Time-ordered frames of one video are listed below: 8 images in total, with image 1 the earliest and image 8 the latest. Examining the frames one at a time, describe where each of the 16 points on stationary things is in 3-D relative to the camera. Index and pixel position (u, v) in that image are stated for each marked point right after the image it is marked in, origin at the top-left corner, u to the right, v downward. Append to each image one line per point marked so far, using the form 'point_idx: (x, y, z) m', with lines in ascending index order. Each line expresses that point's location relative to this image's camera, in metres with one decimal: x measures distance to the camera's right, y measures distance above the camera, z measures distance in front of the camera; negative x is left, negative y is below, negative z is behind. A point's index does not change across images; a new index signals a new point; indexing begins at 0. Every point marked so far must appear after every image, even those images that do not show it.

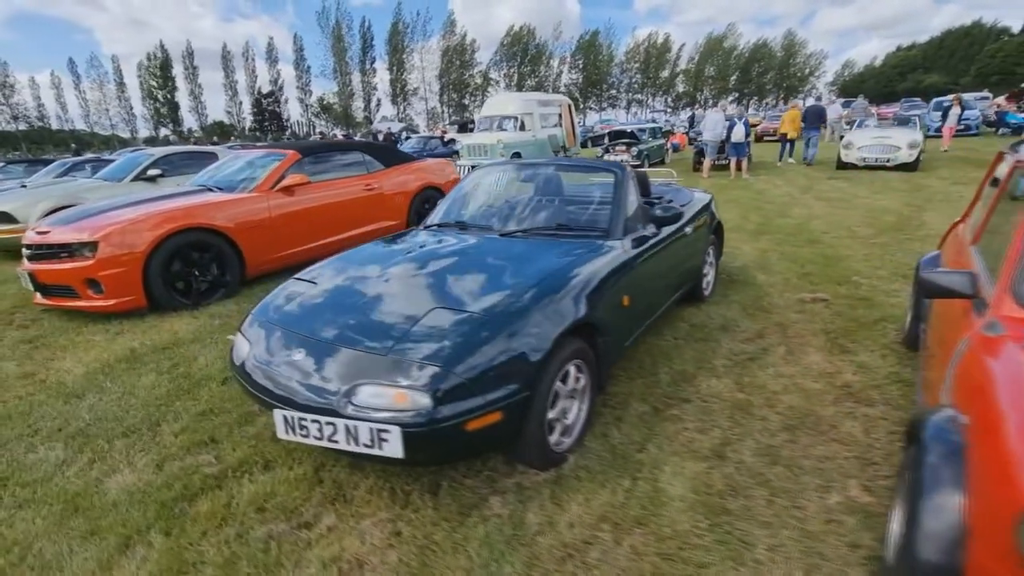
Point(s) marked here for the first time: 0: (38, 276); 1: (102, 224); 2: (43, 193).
0: (-3.9, +0.1, +4.2) m
1: (-3.4, +0.5, +4.2) m
2: (-6.4, +1.3, +7.0) m
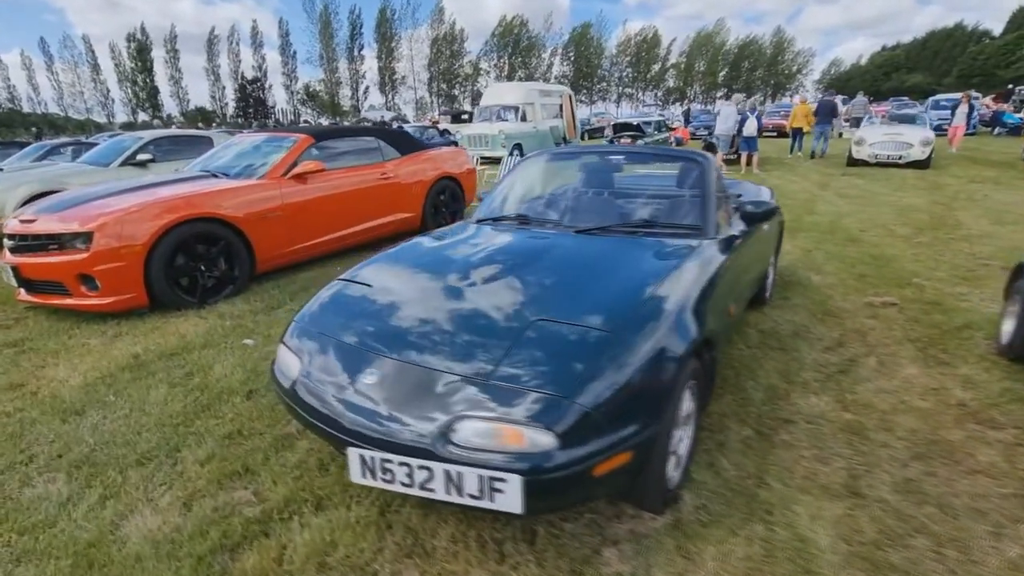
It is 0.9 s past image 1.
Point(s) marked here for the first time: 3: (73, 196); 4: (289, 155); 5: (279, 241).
0: (-3.6, +0.1, +3.7) m
1: (-3.1, +0.6, +3.7) m
2: (-6.2, +1.4, +6.4) m
3: (-3.7, +0.8, +4.3) m
4: (-2.2, +1.3, +4.9) m
5: (-2.1, +0.4, +4.6) m
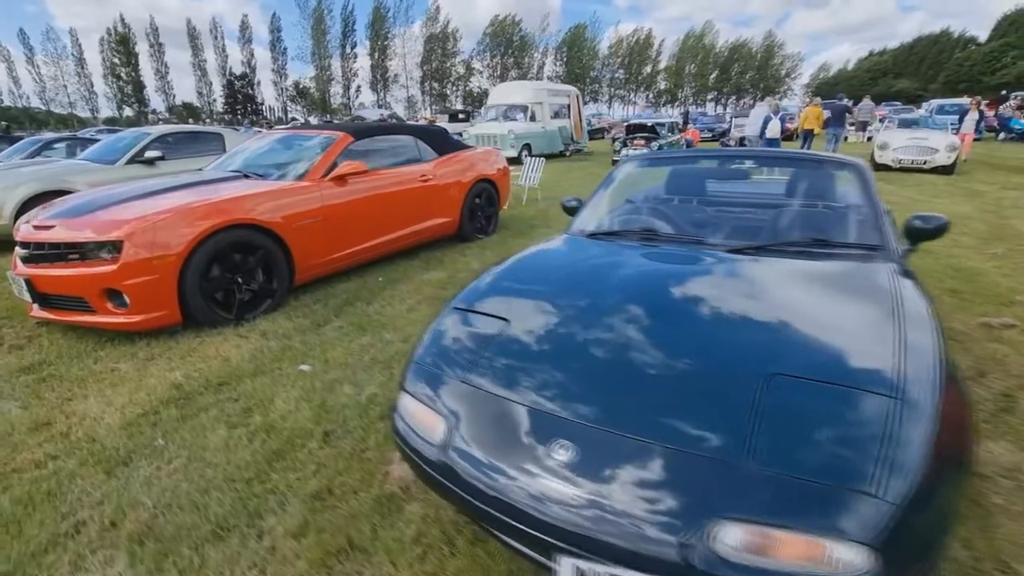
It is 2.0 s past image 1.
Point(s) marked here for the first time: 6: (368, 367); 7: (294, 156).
0: (-3.0, 0.0, +3.2) m
1: (-2.5, +0.5, +3.3) m
2: (-5.7, +1.3, +5.9) m
3: (-3.2, +0.7, +3.8) m
4: (-1.7, +1.2, +4.5) m
5: (-1.6, +0.3, +4.2) m
6: (-0.8, -0.5, +2.9) m
7: (-1.9, +1.2, +4.5) m
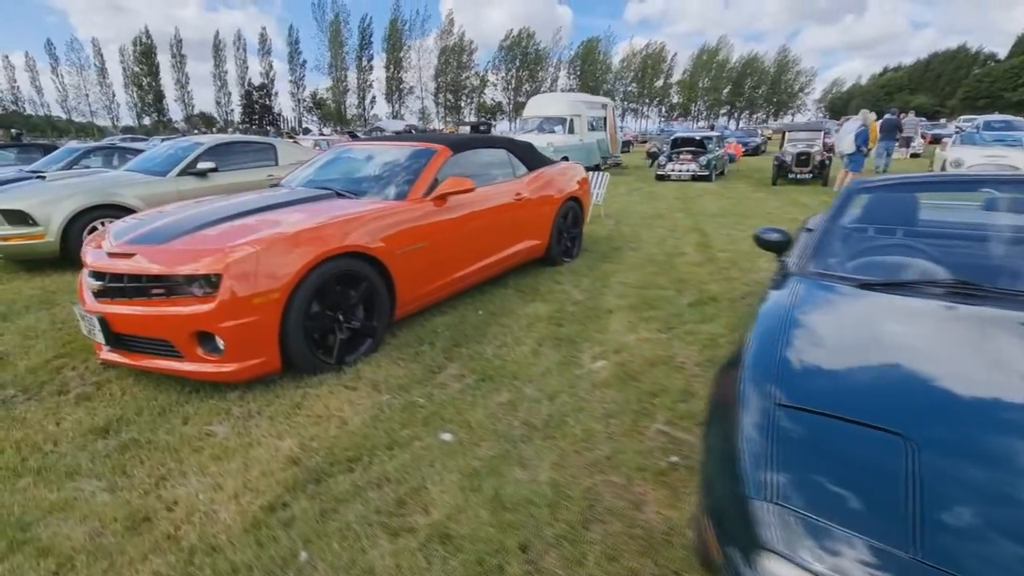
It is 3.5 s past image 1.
0: (-2.1, -0.2, +2.7) m
1: (-1.6, +0.2, +2.7) m
2: (-4.7, +1.1, +5.4) m
3: (-2.3, +0.5, +3.3) m
4: (-0.8, +1.0, +4.0) m
5: (-0.7, +0.1, +3.6) m
6: (+0.1, -0.7, +2.3) m
7: (-1.0, +0.9, +4.0) m
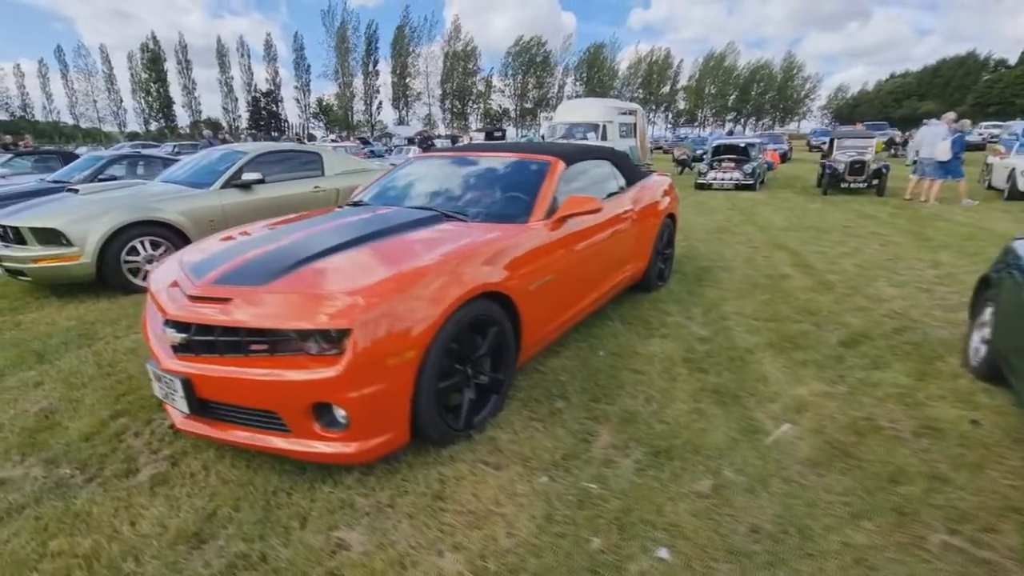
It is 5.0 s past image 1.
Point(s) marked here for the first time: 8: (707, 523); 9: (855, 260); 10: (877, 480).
0: (-1.3, -0.4, +2.1) m
1: (-0.8, 0.0, +2.1) m
2: (-3.9, +0.8, +4.8) m
3: (-1.4, +0.3, +2.7) m
4: (+0.1, +0.7, +3.4) m
5: (+0.2, -0.2, +3.0) m
6: (+0.9, -0.9, +1.7) m
7: (-0.2, +0.7, +3.4) m
8: (+0.7, -0.9, +1.9) m
9: (+3.9, +0.3, +5.7) m
10: (+1.6, -0.8, +2.2) m
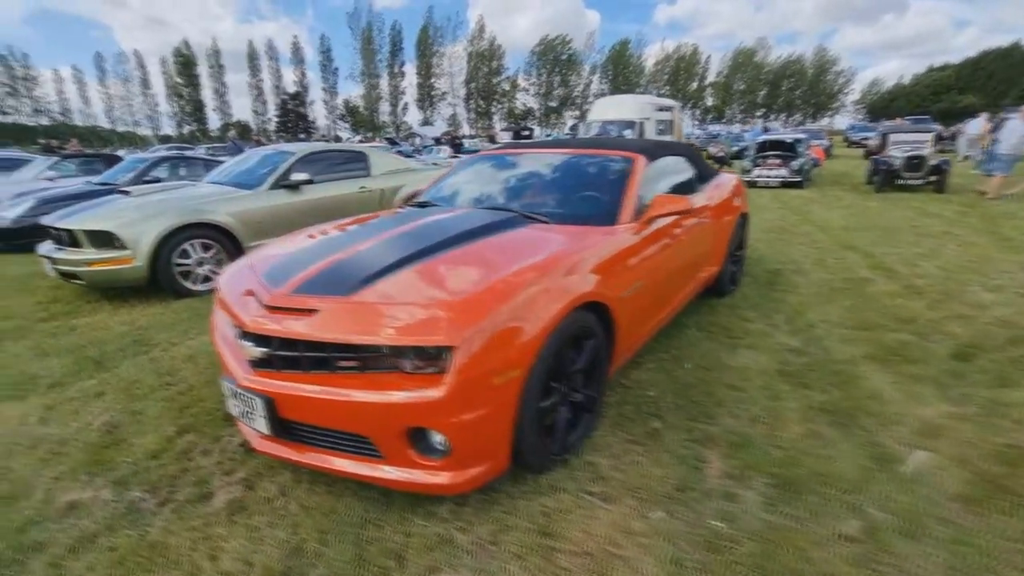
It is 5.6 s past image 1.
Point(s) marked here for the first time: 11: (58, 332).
0: (-0.9, -0.5, +1.9) m
1: (-0.3, 0.0, +1.9) m
2: (-3.3, +0.8, +4.7) m
3: (-1.0, +0.2, +2.6) m
4: (+0.6, +0.7, +3.2) m
5: (+0.6, -0.2, +2.8) m
6: (+1.3, -1.0, +1.4) m
7: (+0.3, +0.7, +3.2) m
8: (+1.1, -0.9, +1.6) m
9: (+4.5, +0.3, +5.3) m
10: (+2.0, -0.9, +1.8) m
11: (-3.6, -0.3, +4.0) m
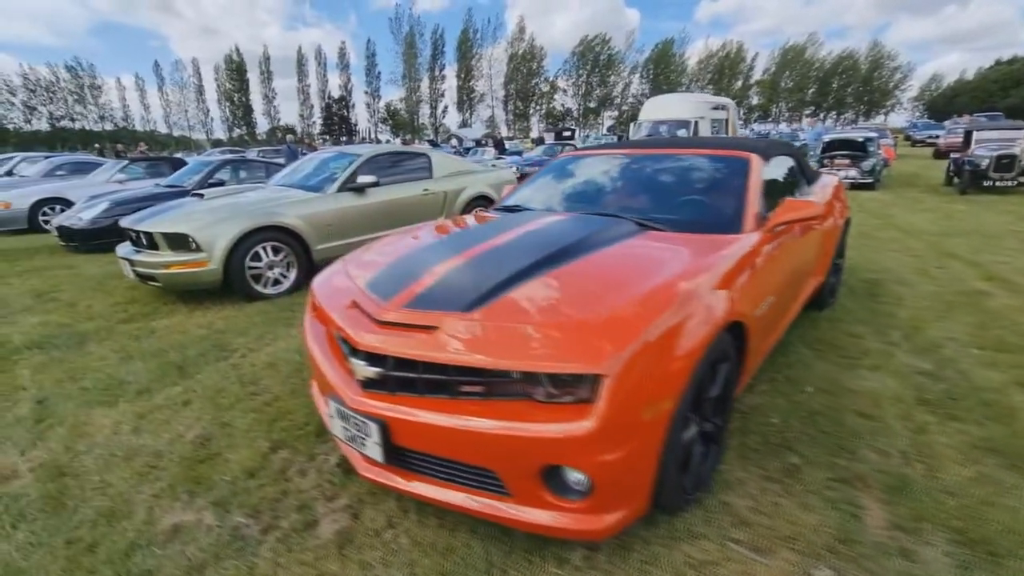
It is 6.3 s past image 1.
0: (-0.4, -0.5, +1.8) m
1: (+0.1, -0.1, +1.7) m
2: (-2.6, +0.8, +4.7) m
3: (-0.4, +0.2, +2.4) m
4: (+1.2, +0.6, +2.9) m
5: (+1.2, -0.3, +2.5) m
6: (+1.8, -1.0, +1.1) m
7: (+0.9, +0.6, +2.9) m
8: (+1.6, -1.0, +1.3) m
9: (+5.2, +0.1, +4.8) m
10: (+2.5, -0.9, +1.5) m
11: (-2.9, -0.4, +4.0) m
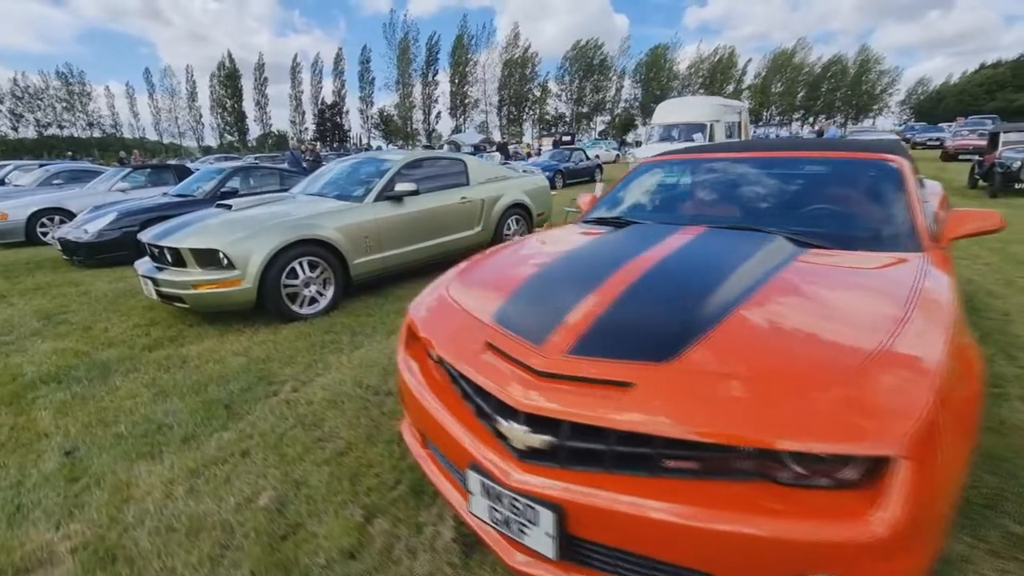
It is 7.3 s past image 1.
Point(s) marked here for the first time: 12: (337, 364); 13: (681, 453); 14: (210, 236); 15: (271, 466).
0: (+0.2, -0.6, +1.3) m
1: (+0.7, -0.2, +1.3) m
2: (-2.1, +0.6, +4.3) m
3: (+0.1, 0.0, +2.0) m
4: (+1.7, +0.5, +2.5) m
5: (+1.8, -0.4, +2.1) m
6: (+2.4, -1.1, +0.7) m
7: (+1.5, +0.5, +2.6) m
8: (+2.2, -1.1, +0.9) m
9: (+5.7, +0.1, +4.5) m
10: (+3.0, -1.0, +1.1) m
11: (-2.4, -0.5, +3.5) m
12: (-1.2, -0.5, +3.4) m
13: (+0.4, -0.4, +1.3) m
14: (-2.4, +0.4, +4.1) m
15: (-1.1, -0.8, +2.3) m
